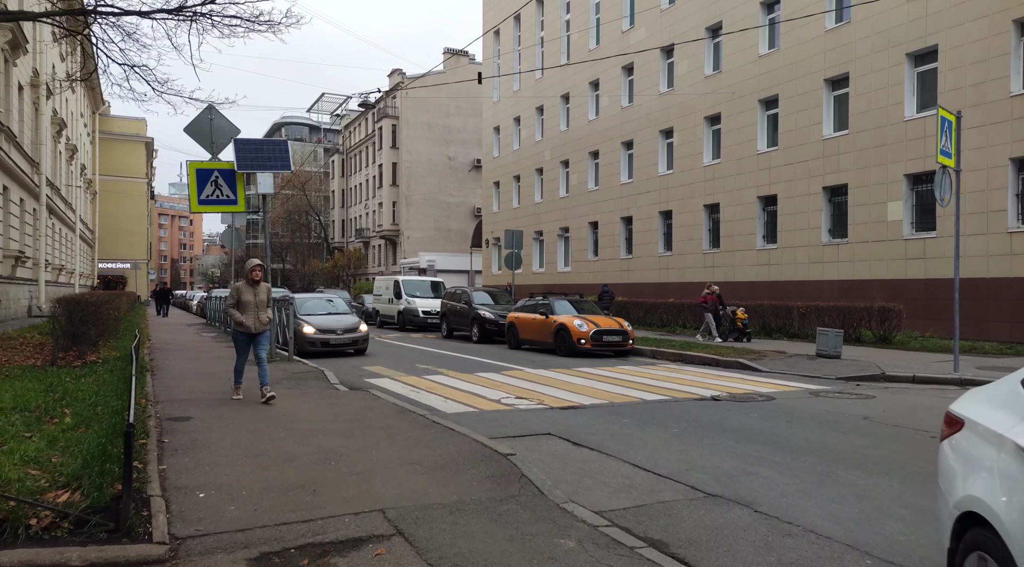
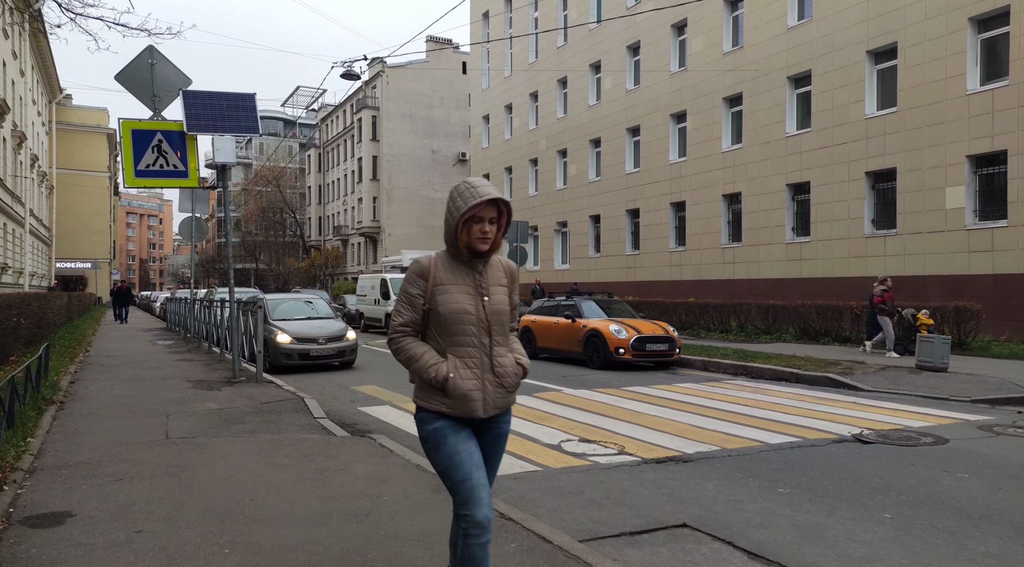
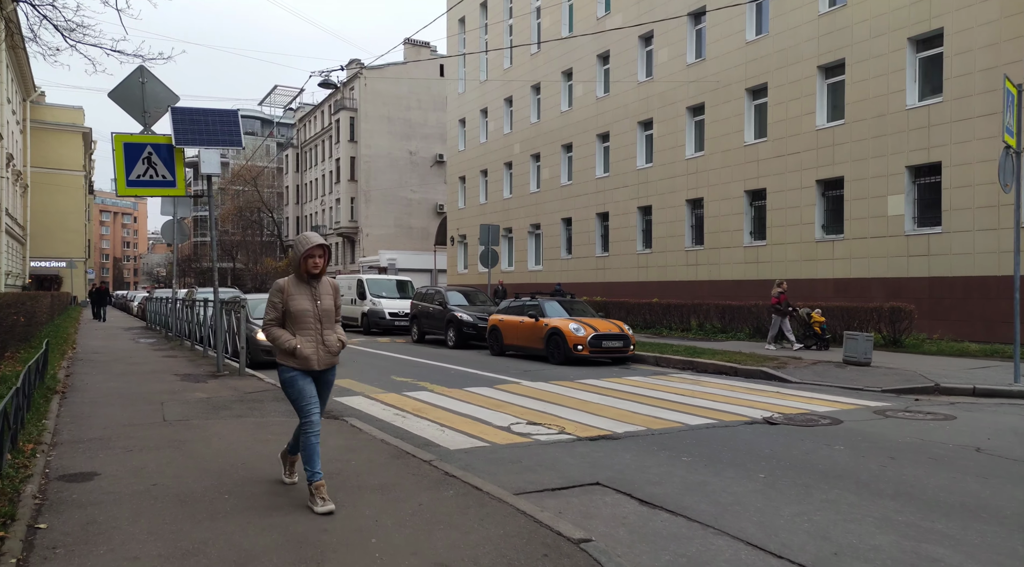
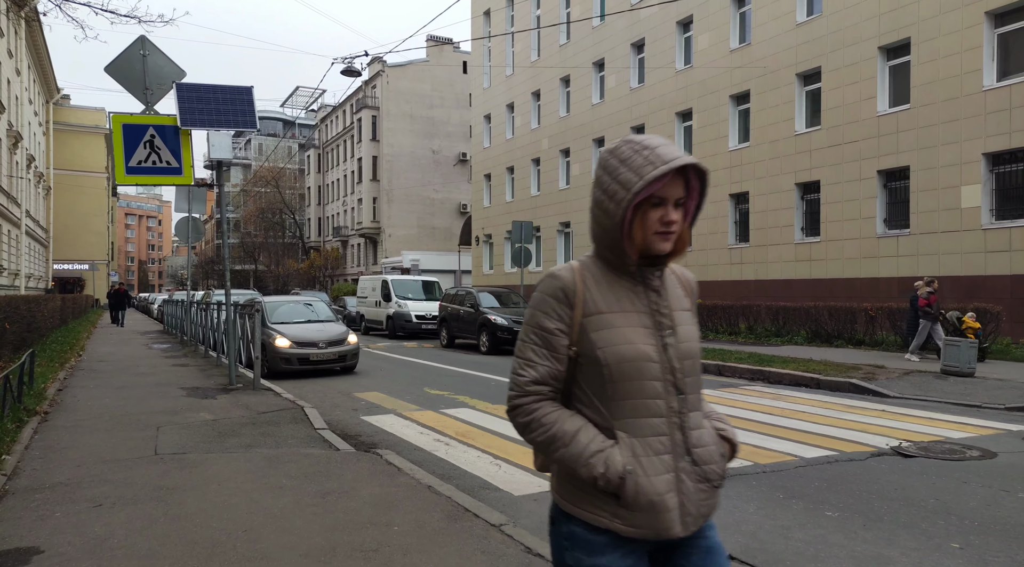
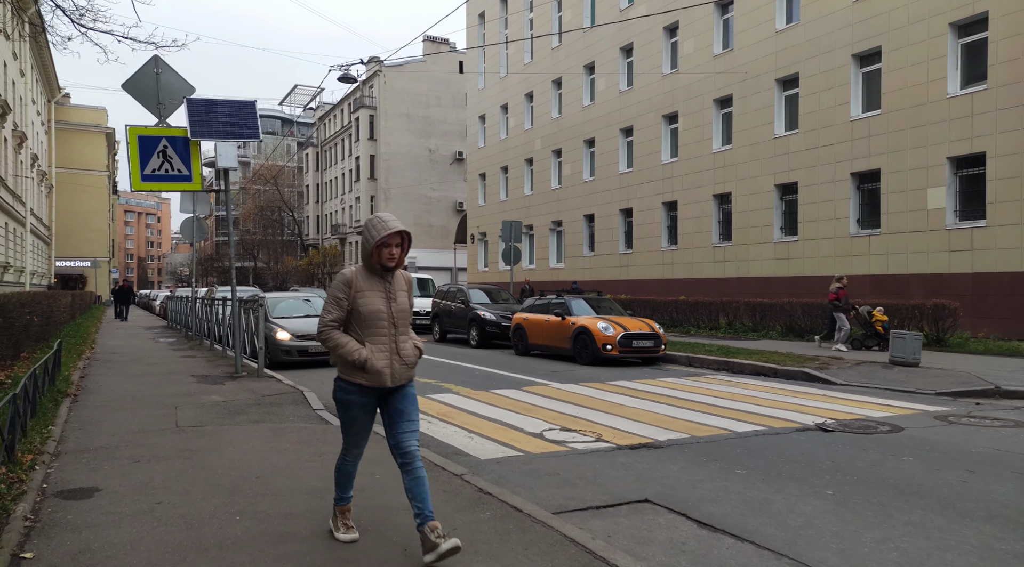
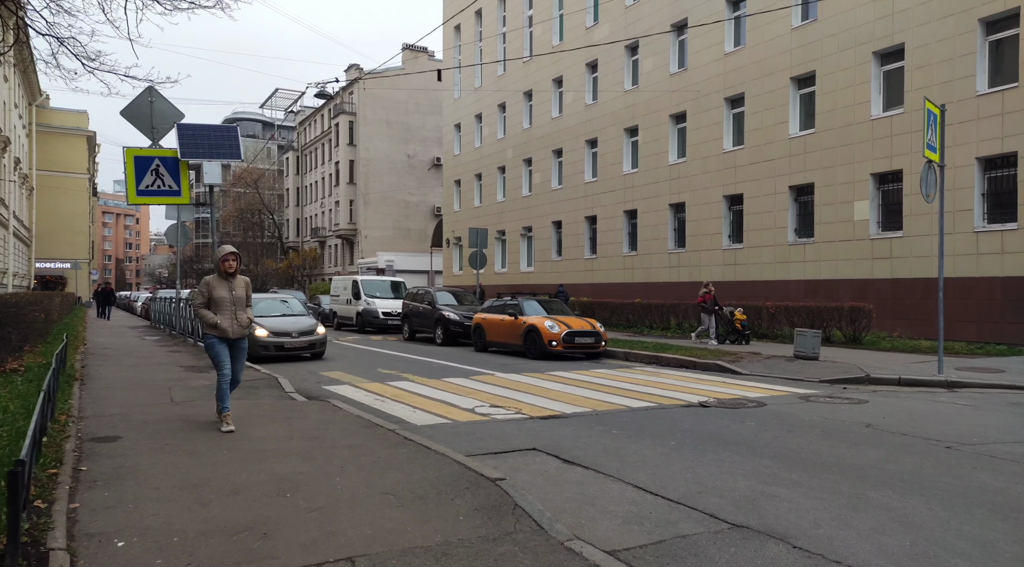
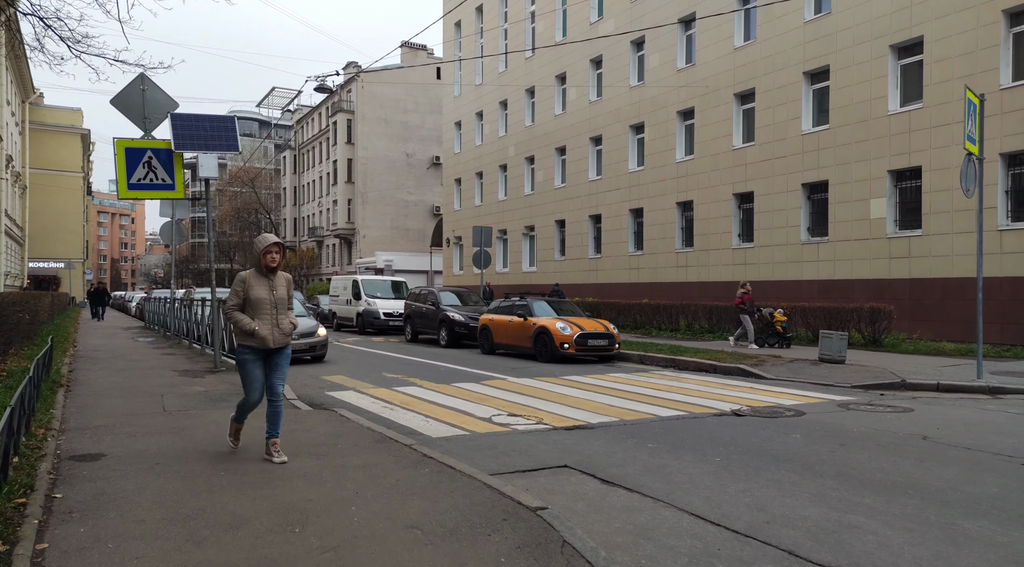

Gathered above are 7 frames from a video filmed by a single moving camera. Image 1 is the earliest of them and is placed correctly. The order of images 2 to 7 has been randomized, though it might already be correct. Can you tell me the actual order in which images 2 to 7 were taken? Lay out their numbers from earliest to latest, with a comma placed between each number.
6, 7, 3, 5, 2, 4
